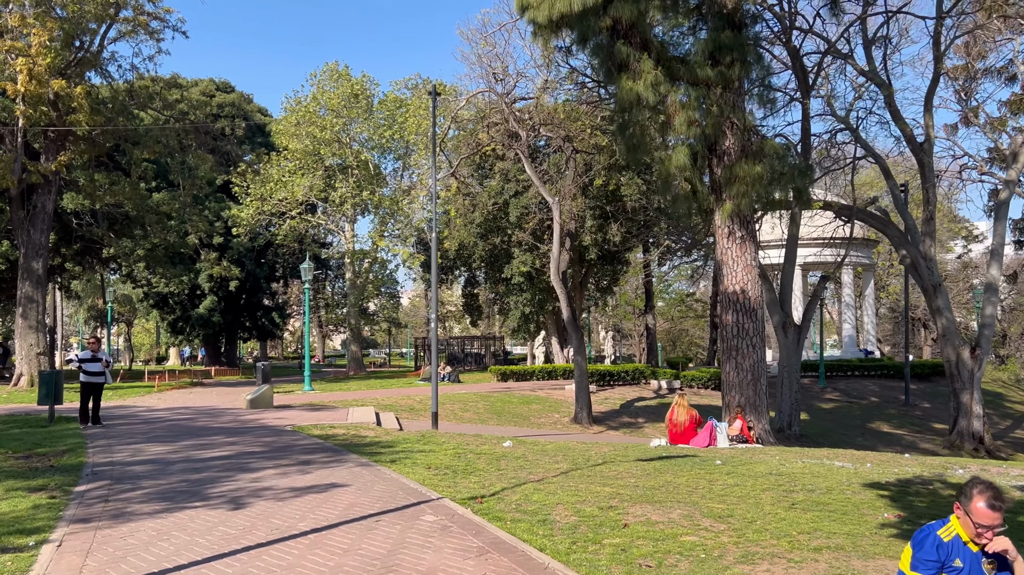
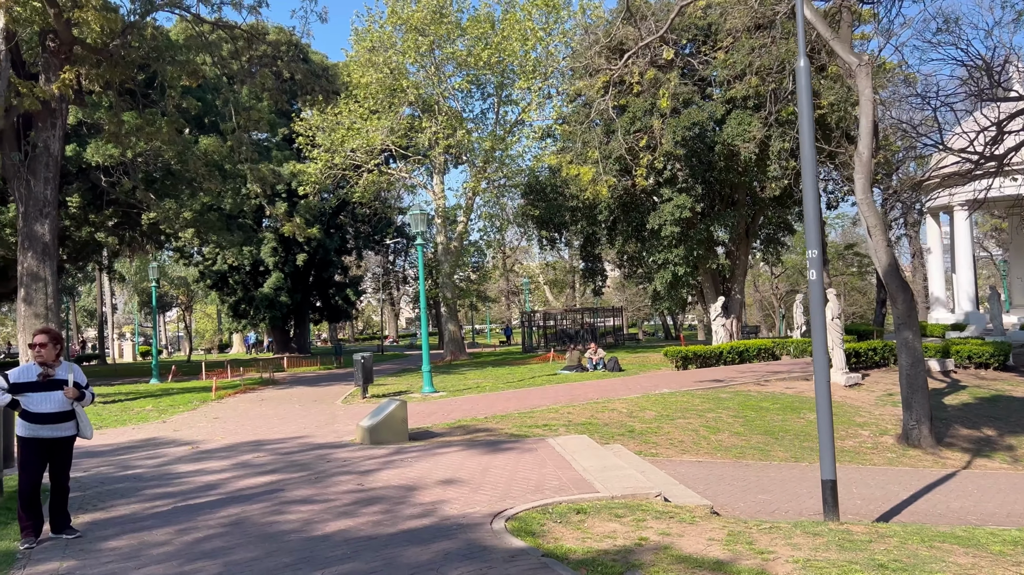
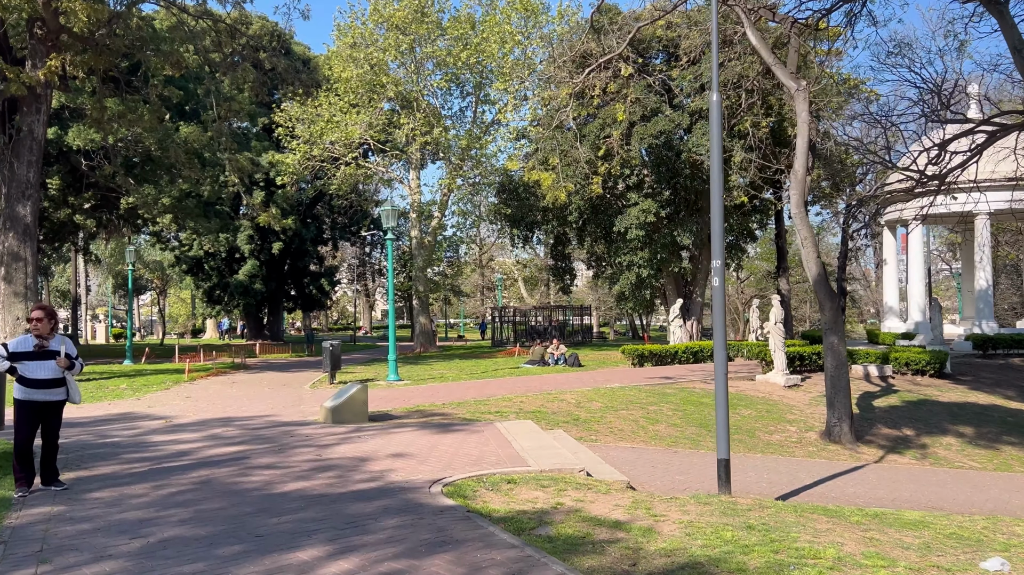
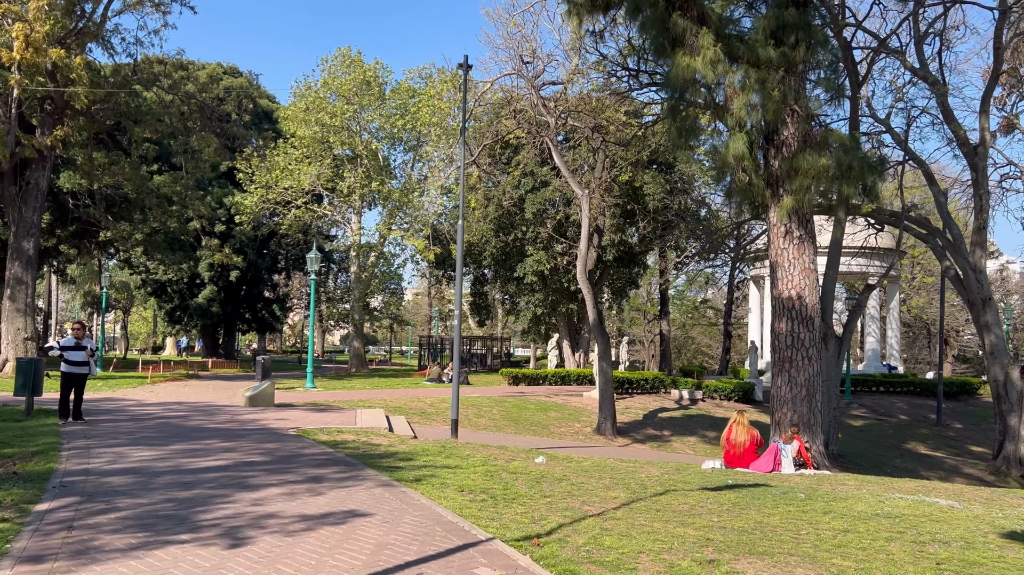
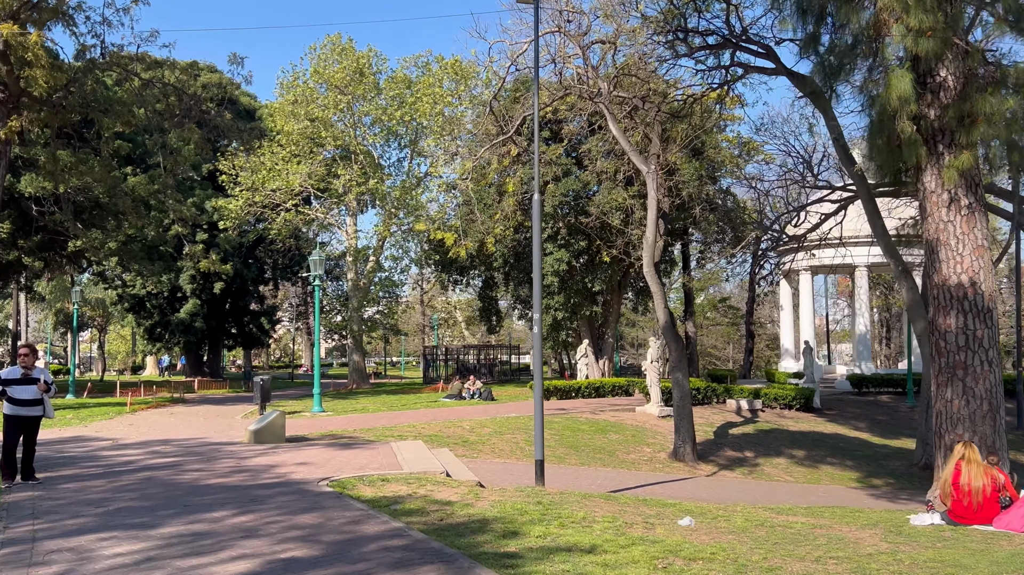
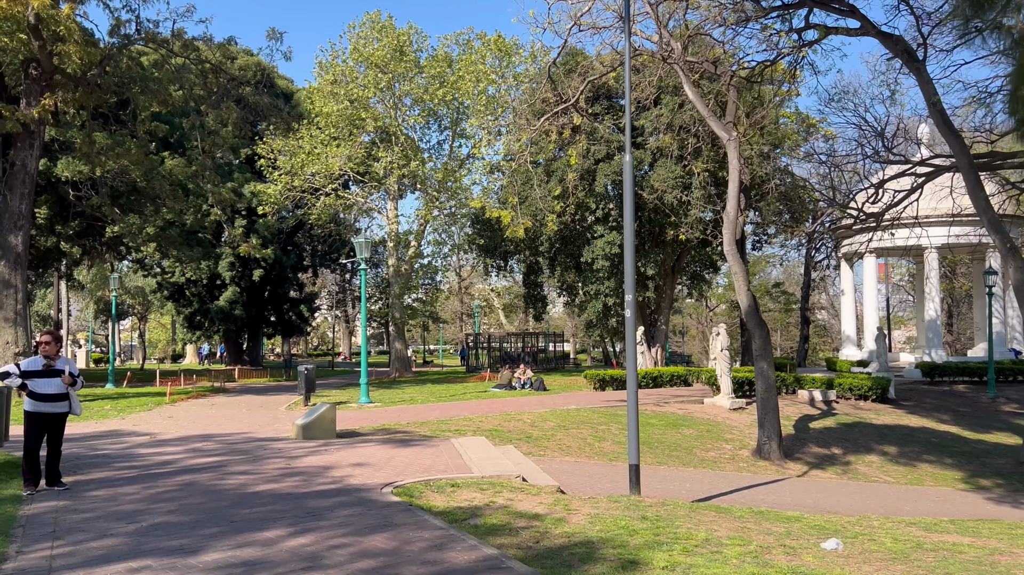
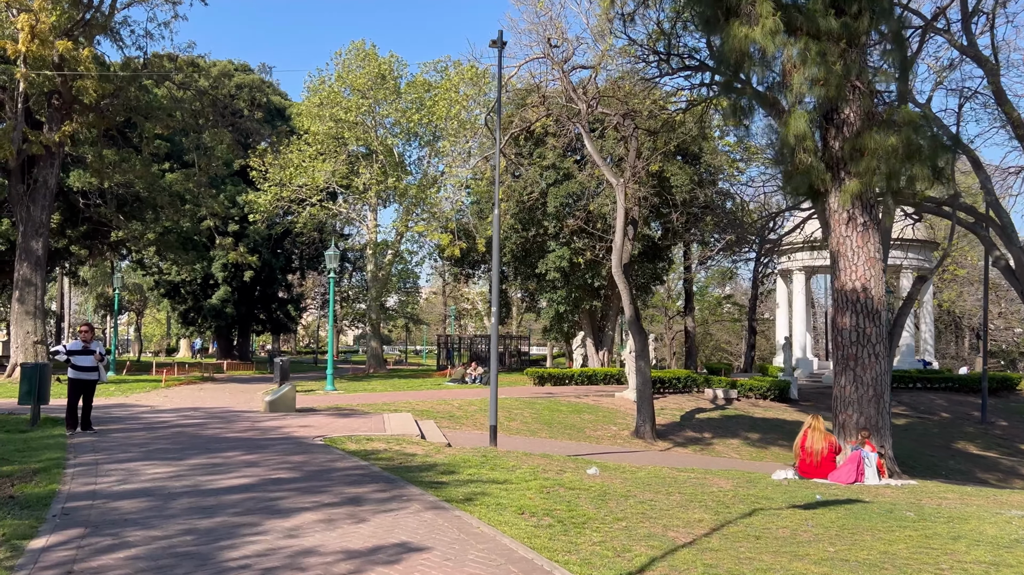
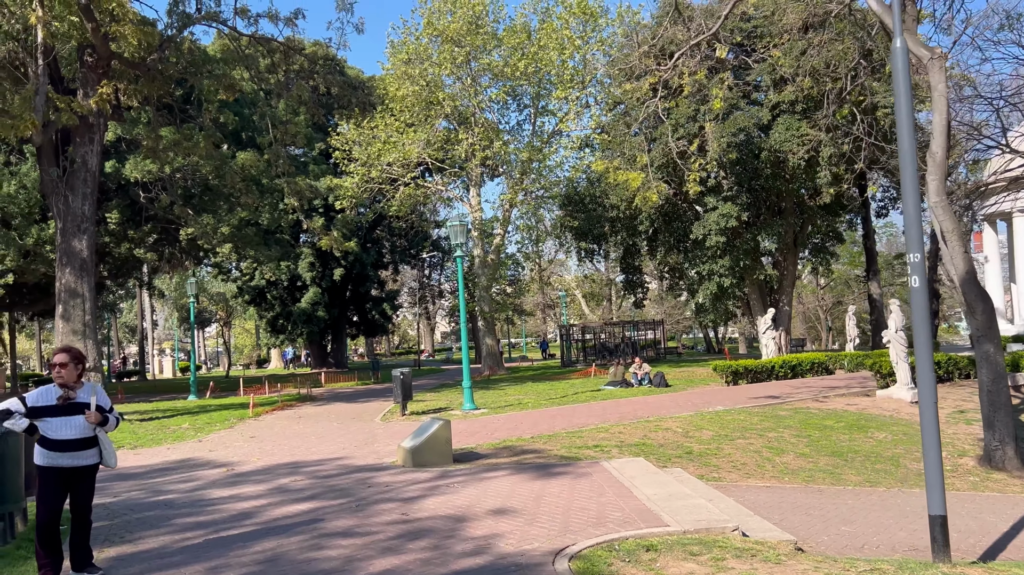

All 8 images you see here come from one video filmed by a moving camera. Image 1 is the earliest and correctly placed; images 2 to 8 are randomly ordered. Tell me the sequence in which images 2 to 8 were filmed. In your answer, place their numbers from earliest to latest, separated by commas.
4, 7, 5, 6, 3, 2, 8
